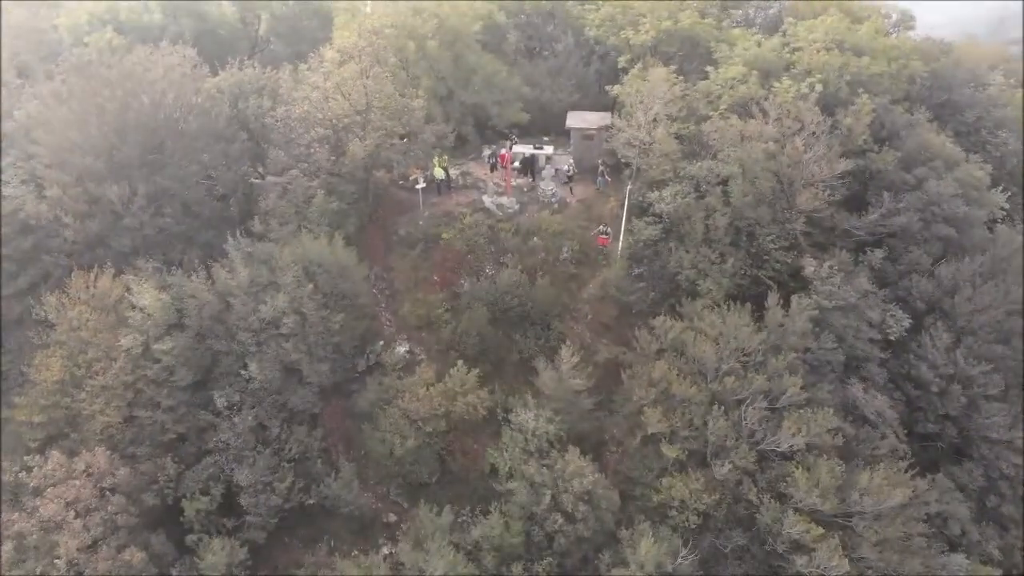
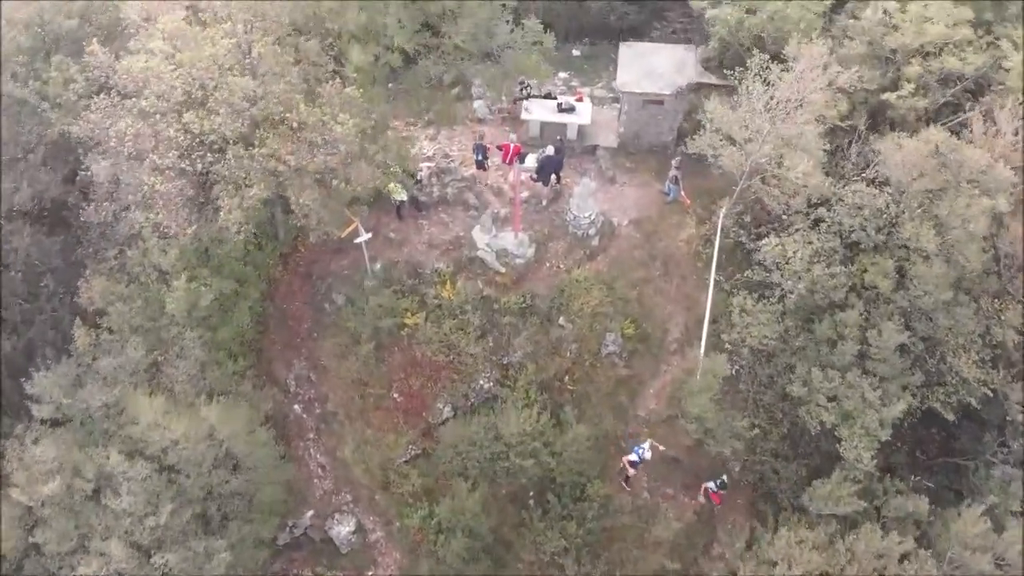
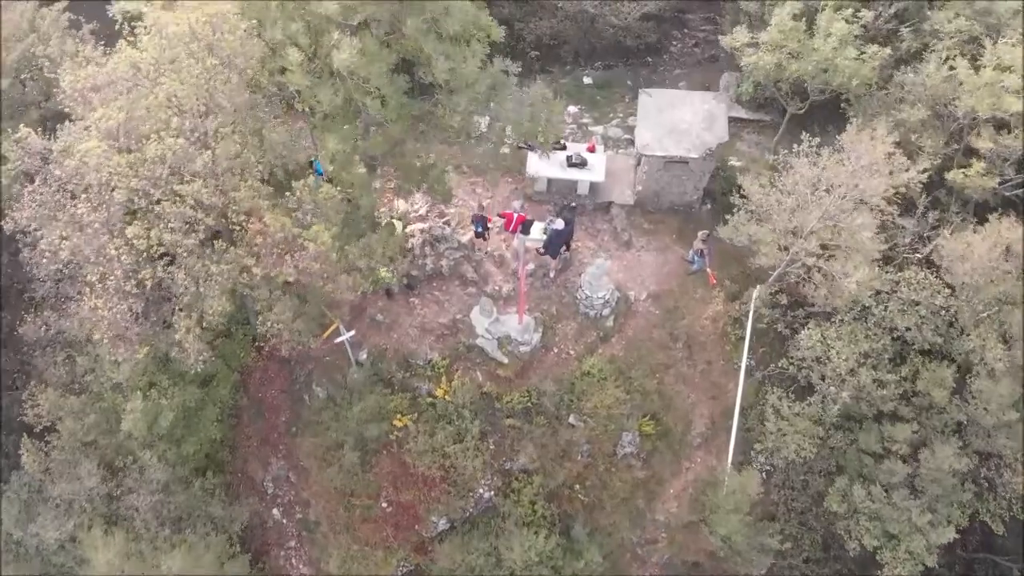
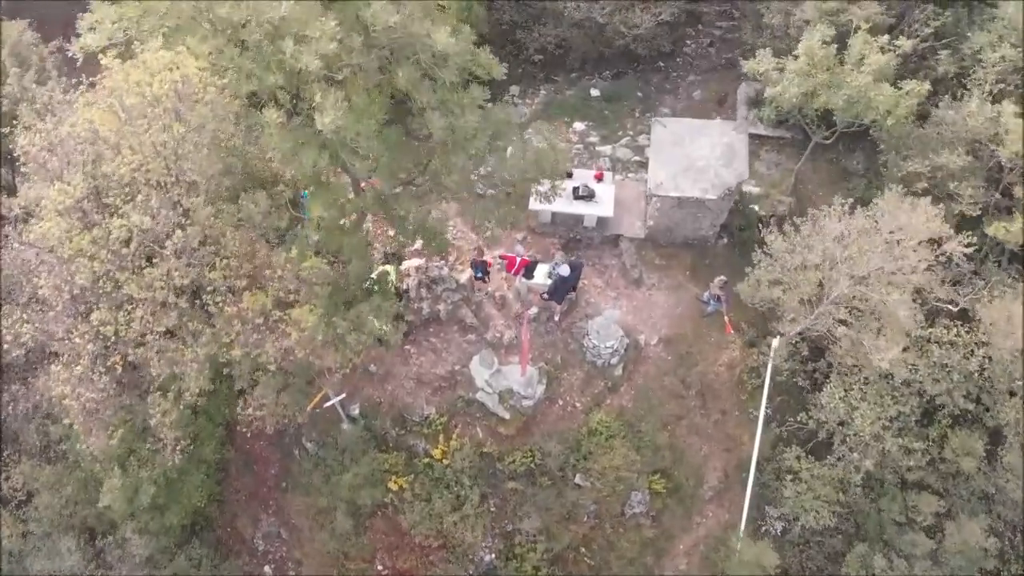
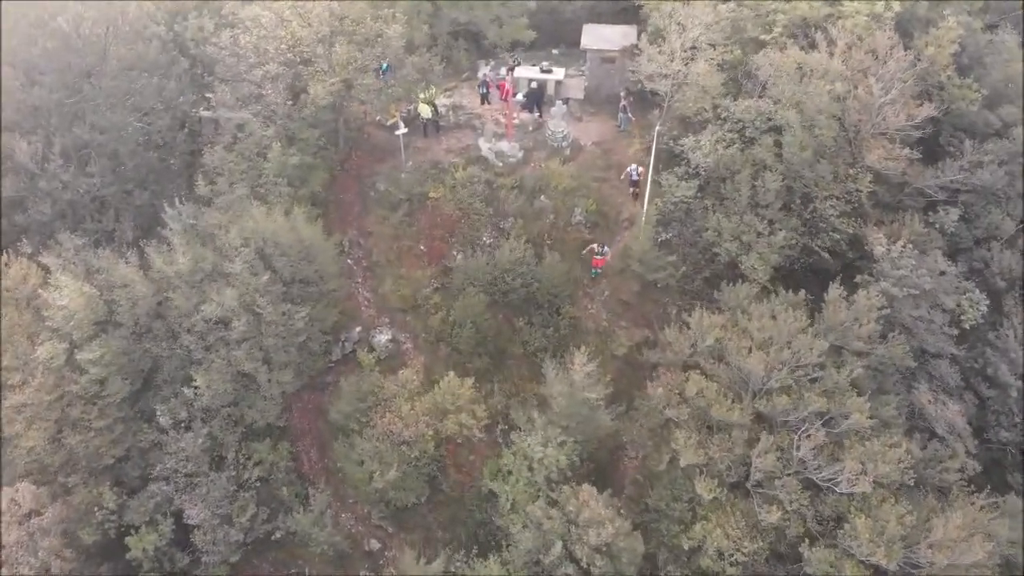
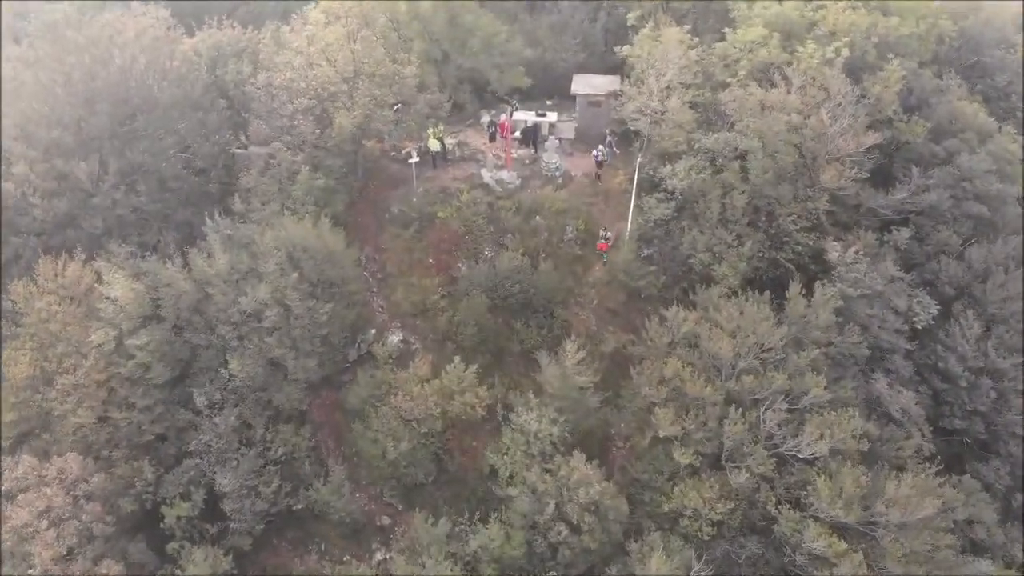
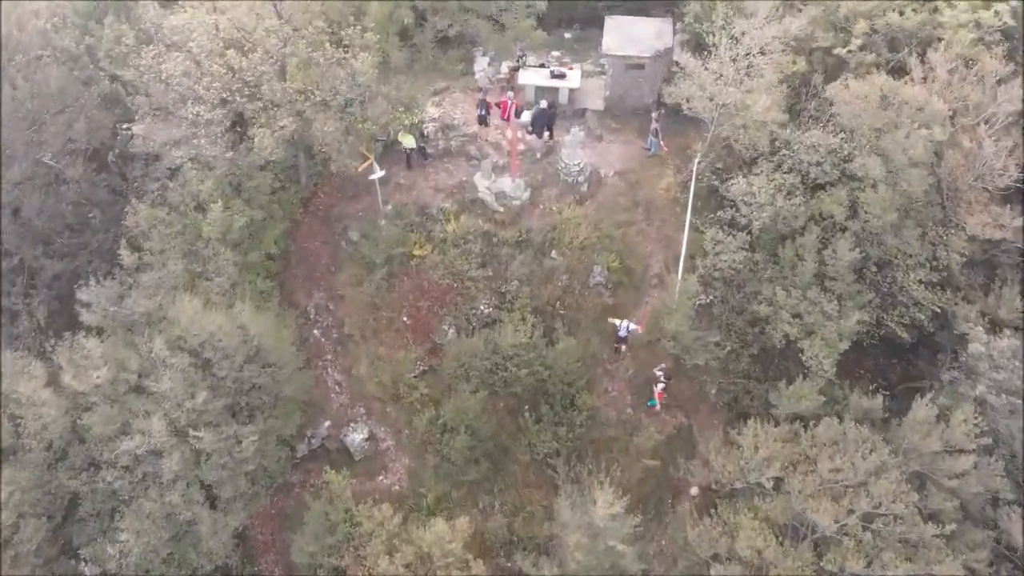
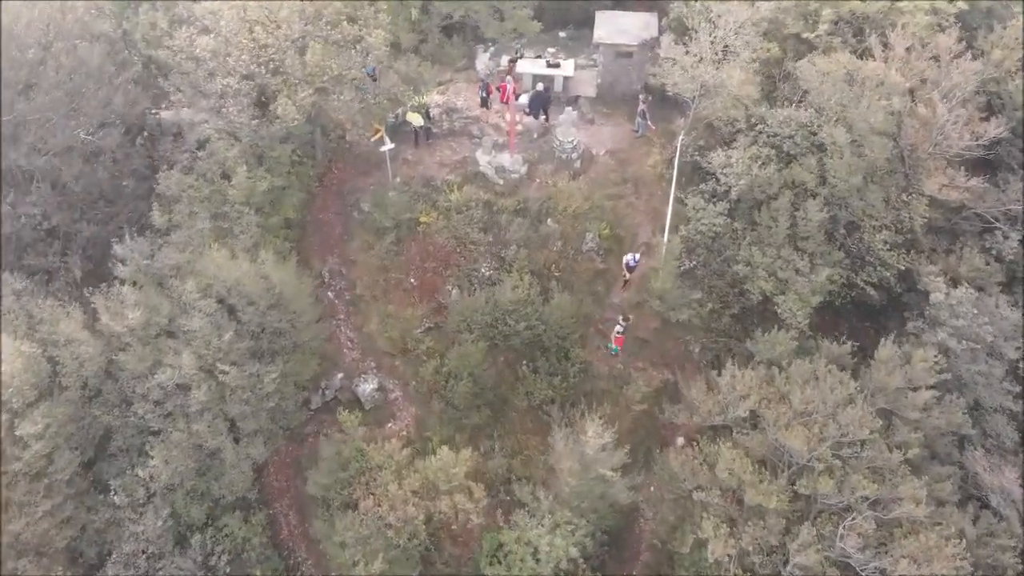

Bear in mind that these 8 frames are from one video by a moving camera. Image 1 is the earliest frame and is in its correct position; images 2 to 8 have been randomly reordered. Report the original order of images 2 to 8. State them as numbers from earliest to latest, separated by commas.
6, 5, 8, 7, 2, 3, 4
